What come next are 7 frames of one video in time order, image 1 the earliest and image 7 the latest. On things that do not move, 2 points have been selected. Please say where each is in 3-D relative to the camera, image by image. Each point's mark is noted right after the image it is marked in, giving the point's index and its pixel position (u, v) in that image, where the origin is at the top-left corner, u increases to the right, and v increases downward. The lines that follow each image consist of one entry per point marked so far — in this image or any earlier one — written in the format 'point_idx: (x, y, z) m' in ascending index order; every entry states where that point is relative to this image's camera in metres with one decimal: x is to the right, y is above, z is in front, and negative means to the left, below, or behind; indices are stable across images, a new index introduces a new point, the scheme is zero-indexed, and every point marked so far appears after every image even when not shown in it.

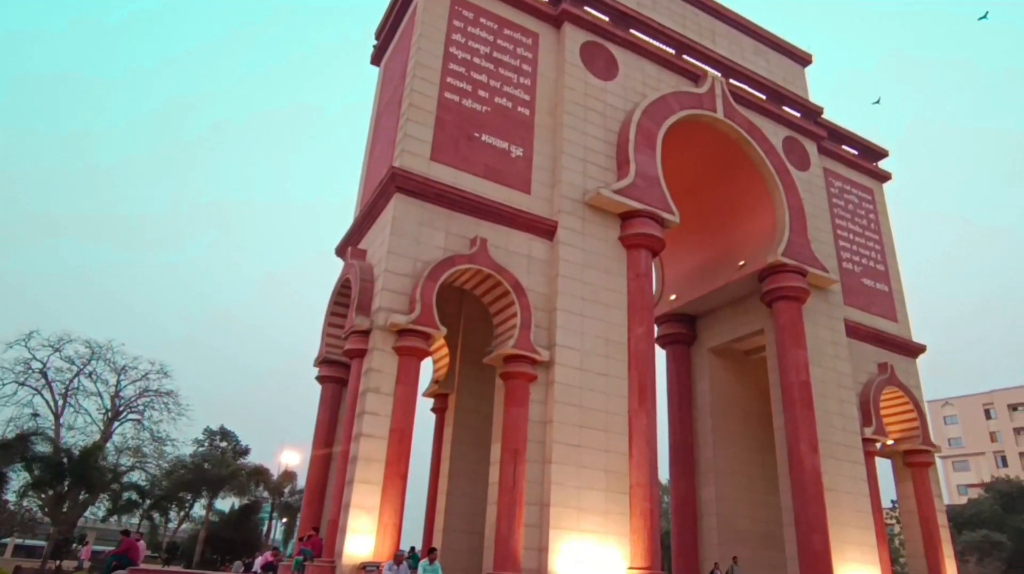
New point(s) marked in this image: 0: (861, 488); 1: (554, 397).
0: (+9.2, -5.3, +17.8) m
1: (+0.8, -2.2, +13.6) m
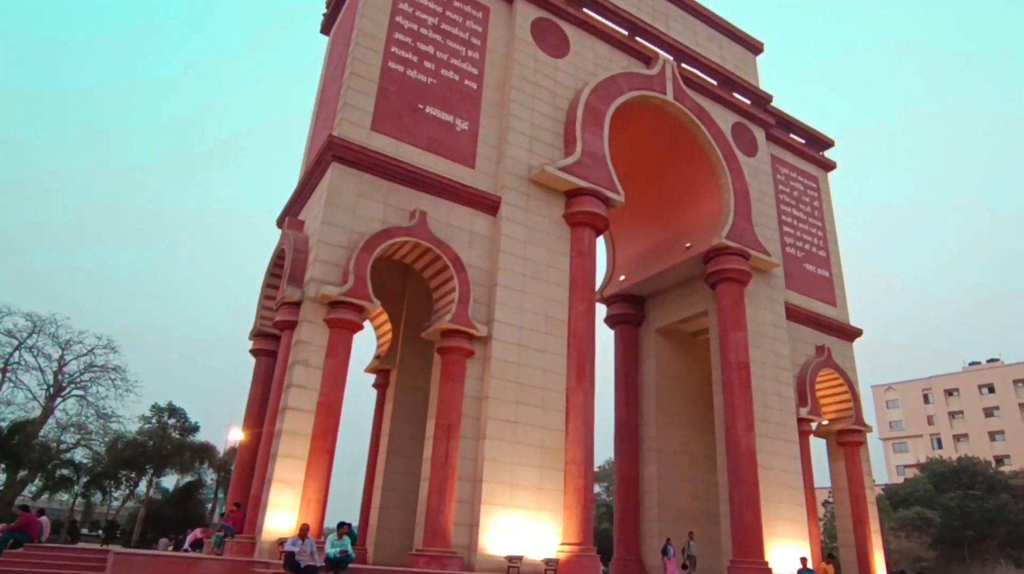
0: (+7.6, -4.8, +18.3) m
1: (-0.5, -1.7, +13.5) m
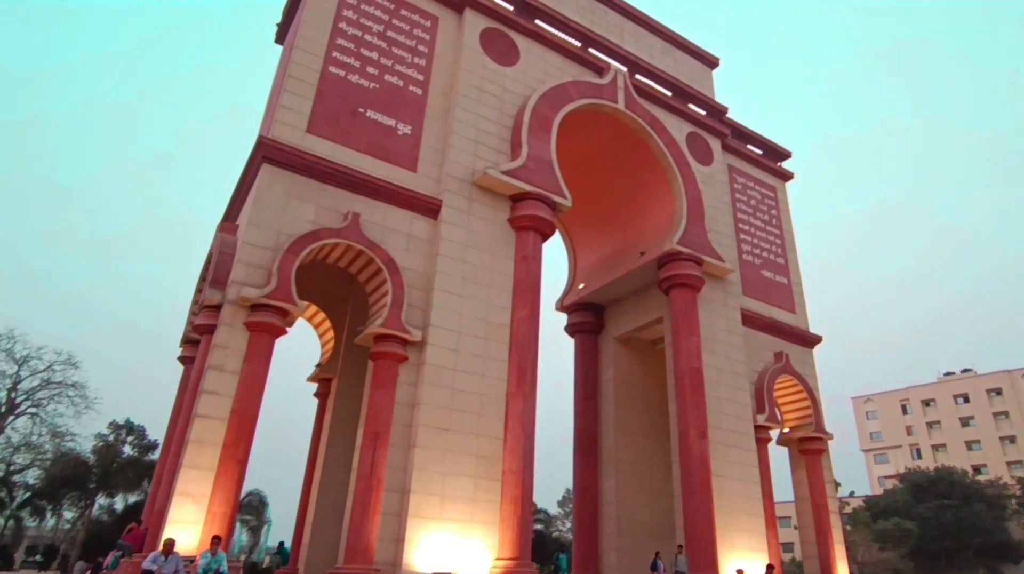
0: (+6.3, -5.0, +17.9) m
1: (-1.7, -1.8, +13.1) m
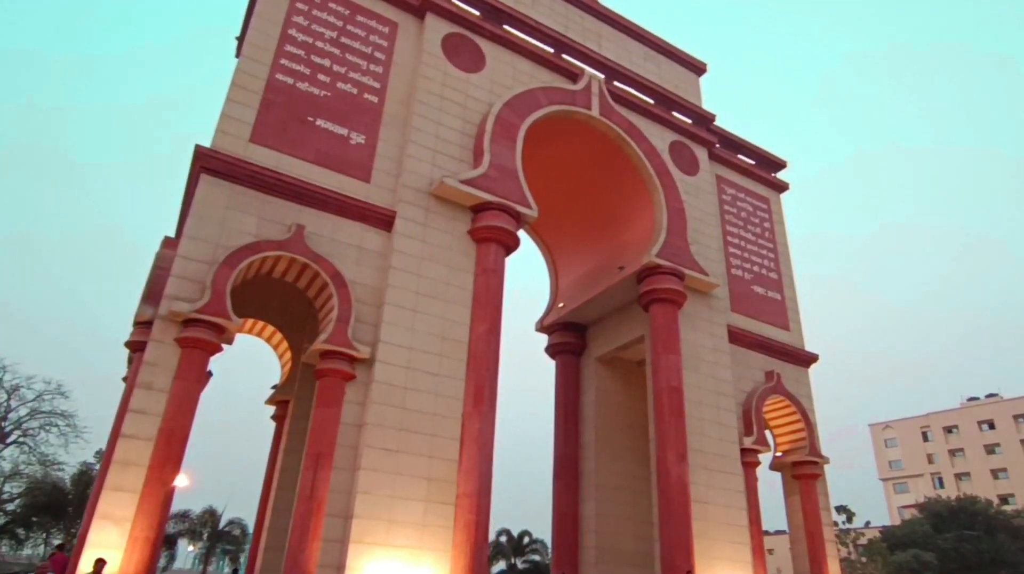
0: (+5.6, -5.3, +16.8) m
1: (-2.6, -2.0, +12.3) m
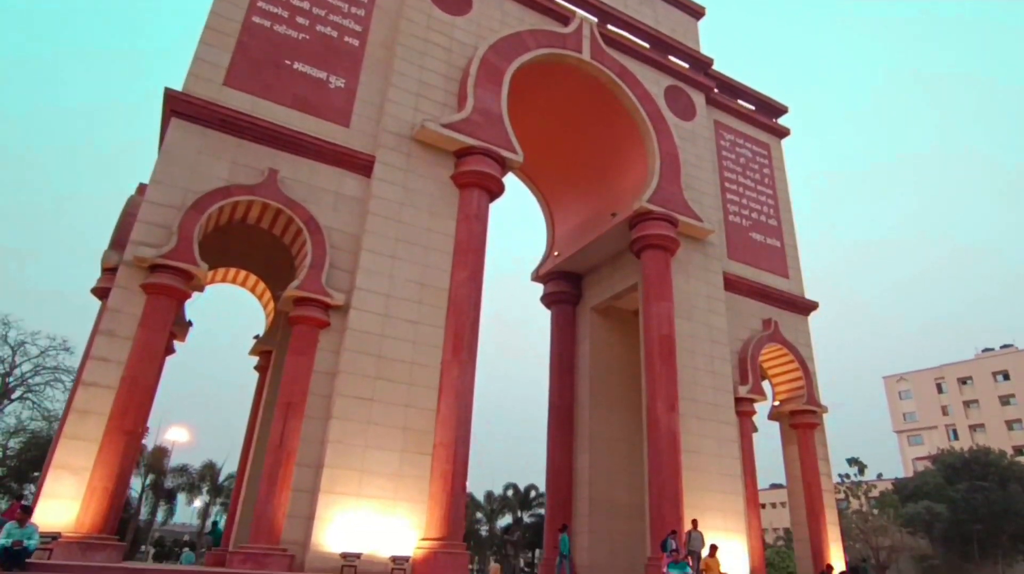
0: (+5.3, -4.0, +16.6) m
1: (-3.0, -1.0, +12.2) m
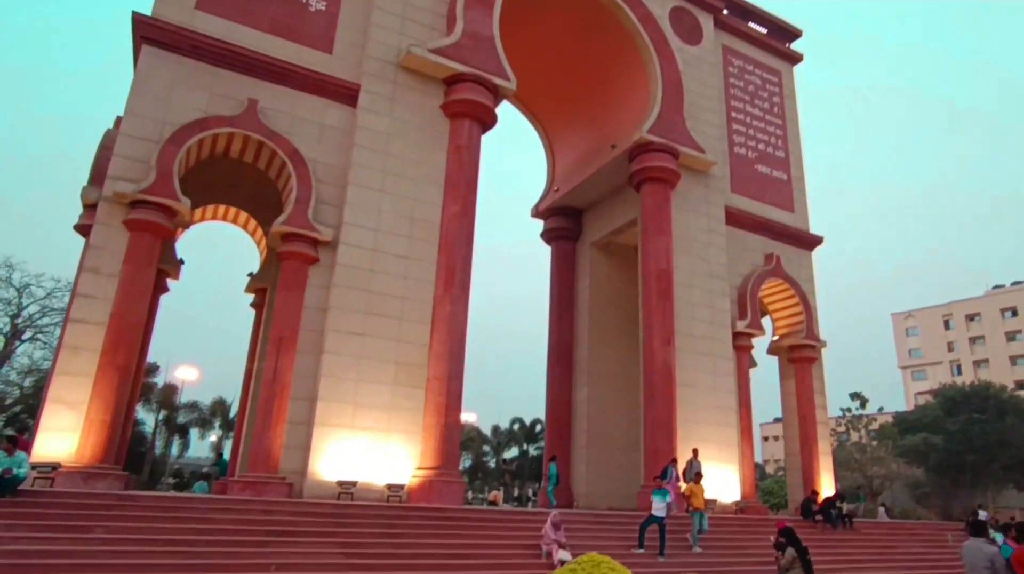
0: (+5.2, -2.4, +16.6) m
1: (-3.2, +0.1, +12.0) m
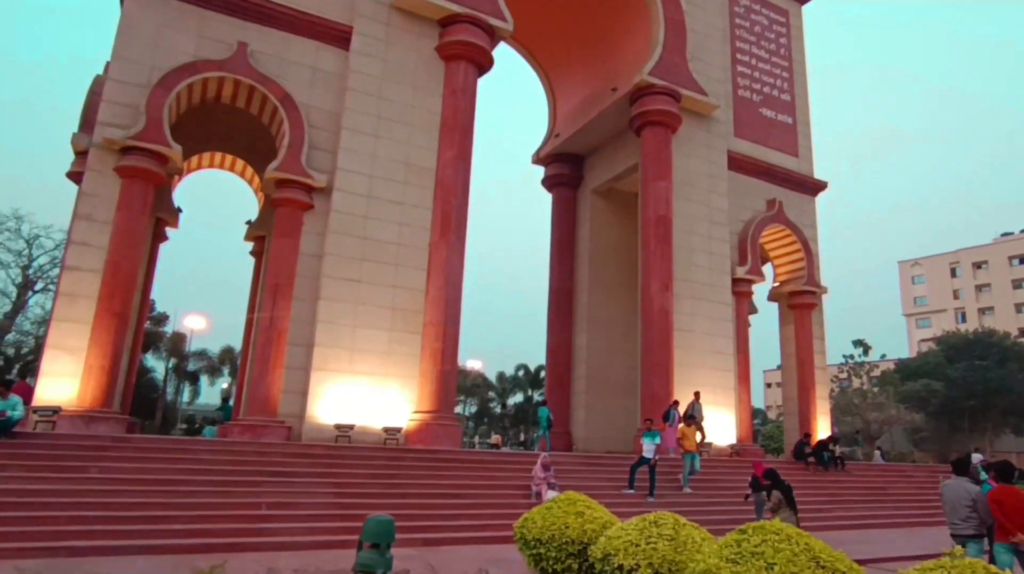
0: (+5.2, -1.0, +16.7) m
1: (-3.2, +1.1, +12.0) m
